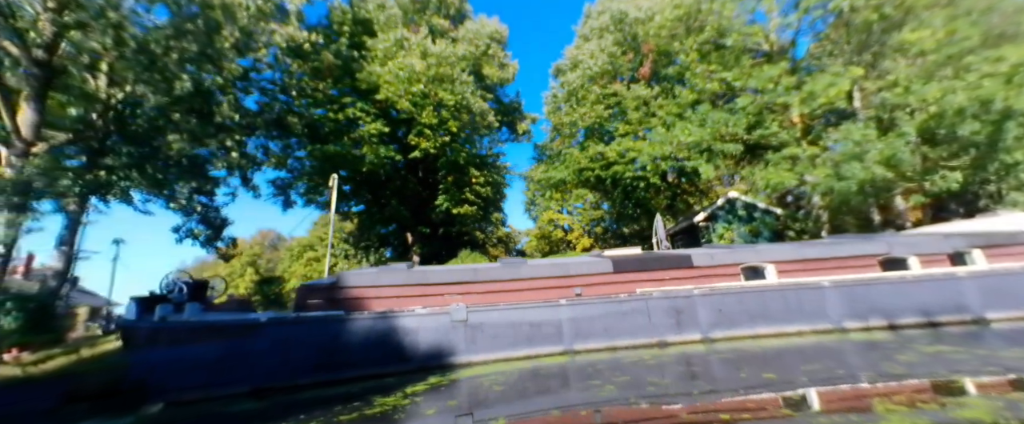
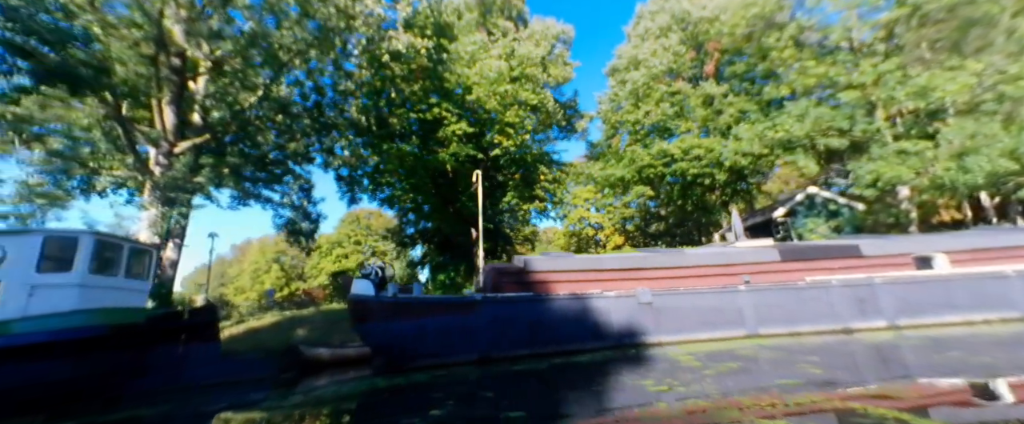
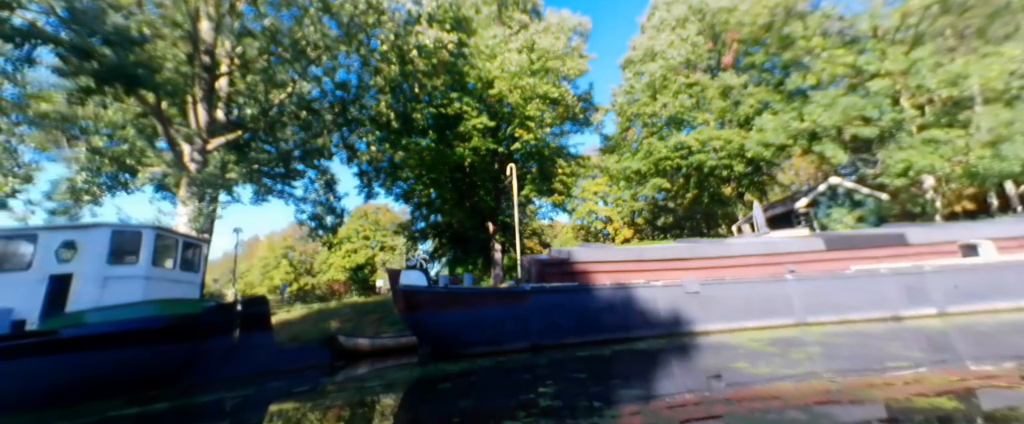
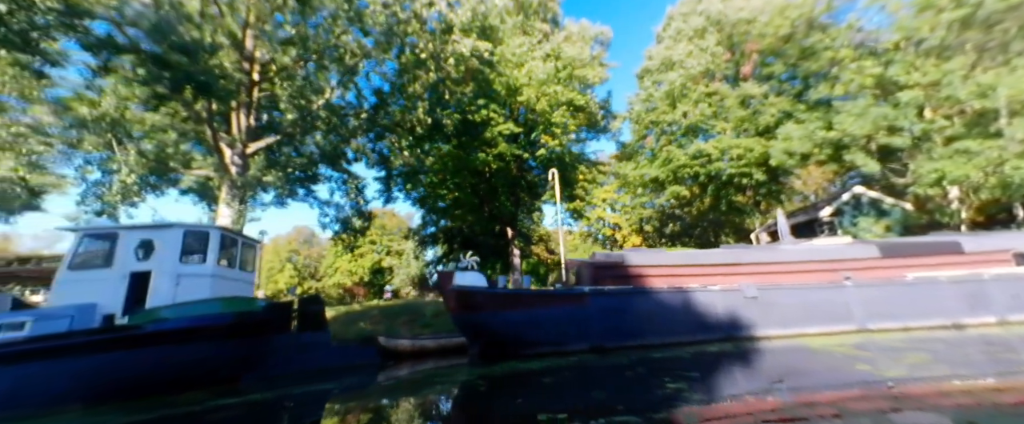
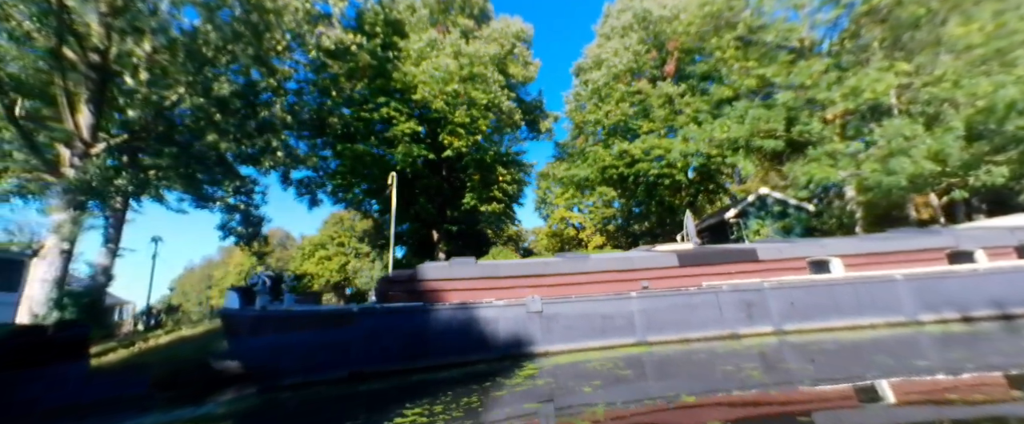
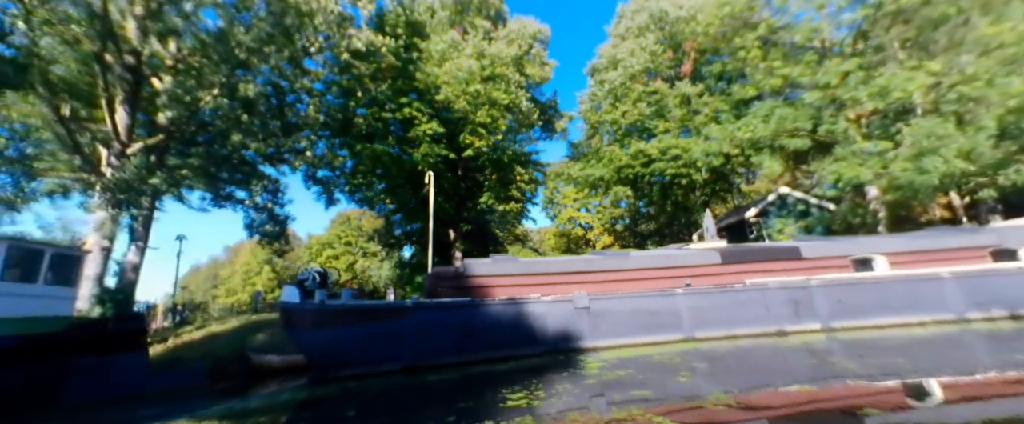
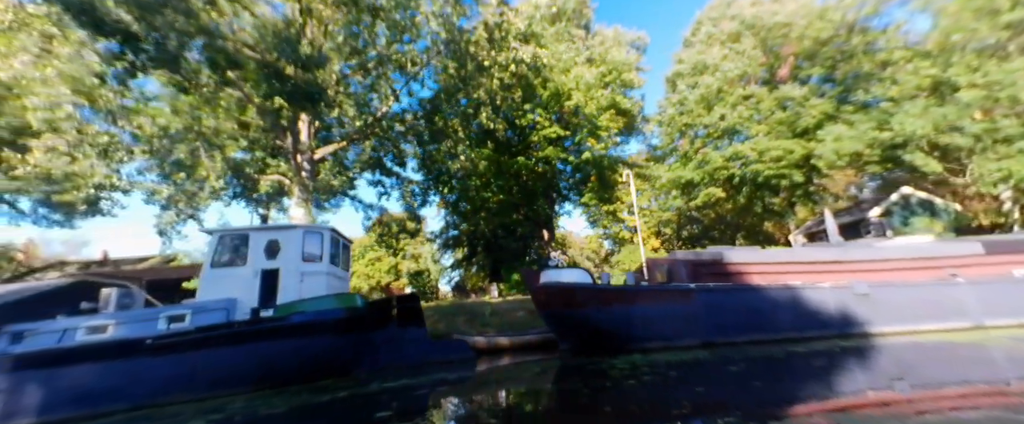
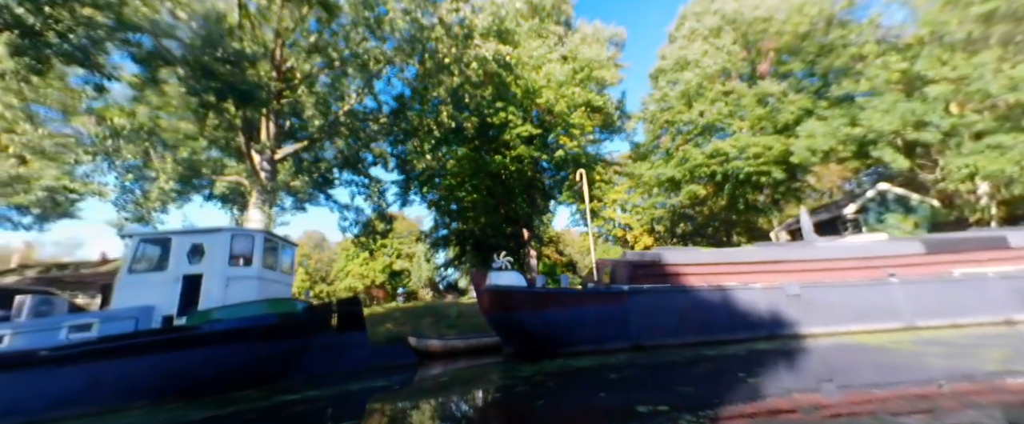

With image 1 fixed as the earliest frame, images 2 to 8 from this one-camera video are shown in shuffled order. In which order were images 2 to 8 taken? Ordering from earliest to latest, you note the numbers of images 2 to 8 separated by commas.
5, 6, 2, 3, 4, 8, 7
